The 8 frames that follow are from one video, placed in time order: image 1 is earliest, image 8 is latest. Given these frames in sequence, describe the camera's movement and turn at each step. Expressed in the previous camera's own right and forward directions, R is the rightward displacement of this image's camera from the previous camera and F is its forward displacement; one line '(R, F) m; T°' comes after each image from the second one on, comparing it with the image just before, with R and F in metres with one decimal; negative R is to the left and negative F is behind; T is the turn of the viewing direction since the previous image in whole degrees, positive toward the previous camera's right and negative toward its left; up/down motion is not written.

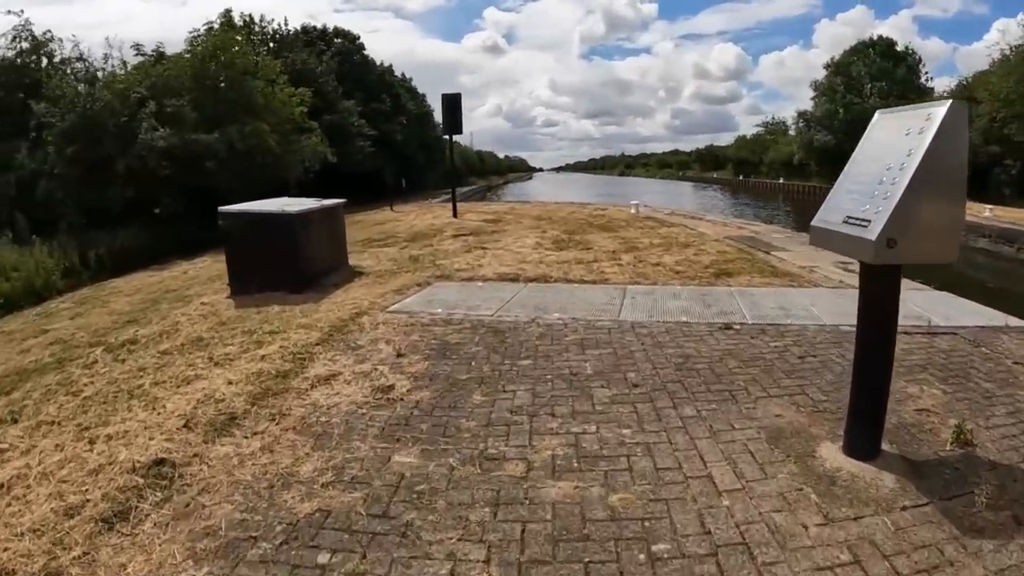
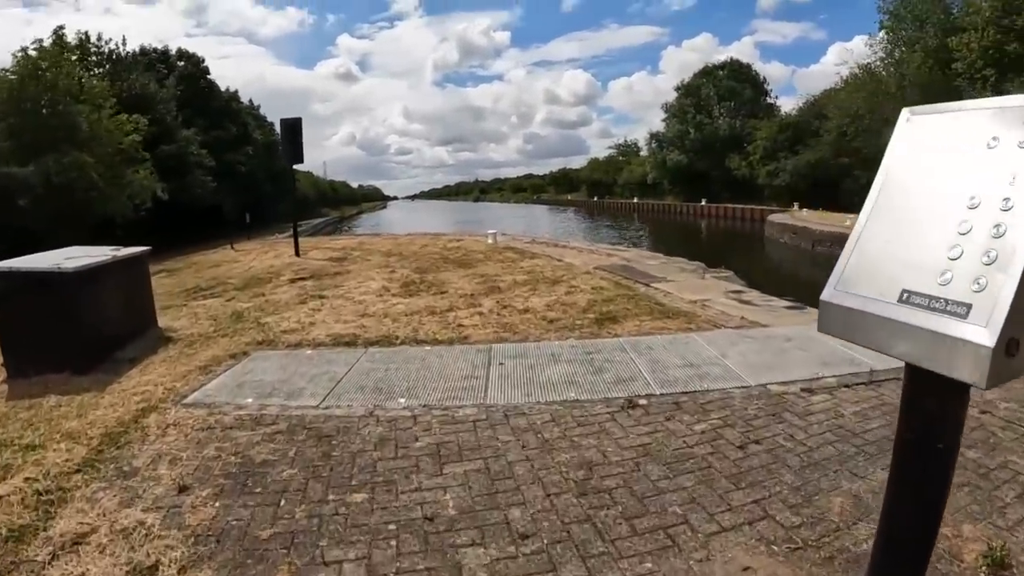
(+0.2, +1.3) m; +12°
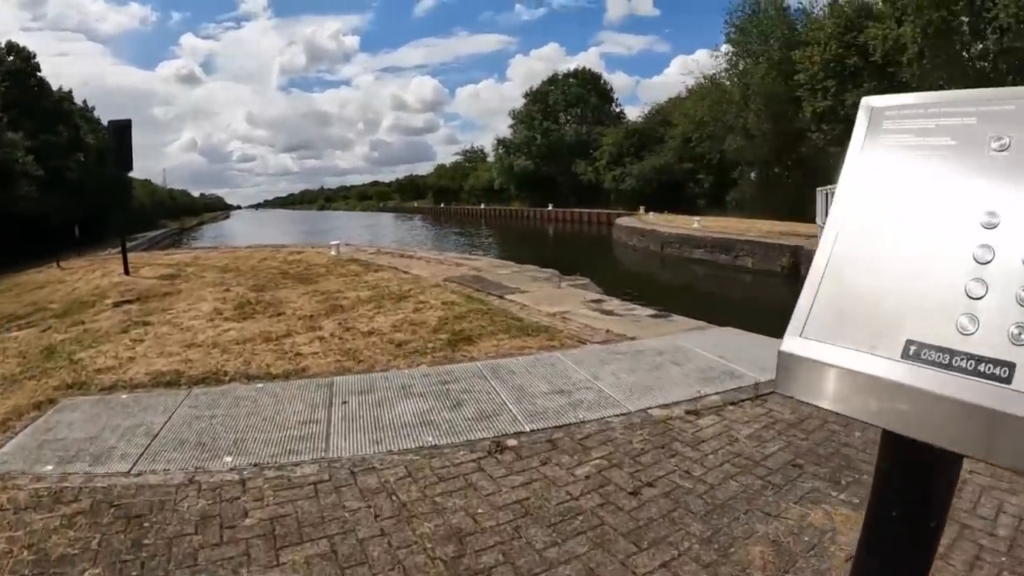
(0.0, +0.5) m; +12°
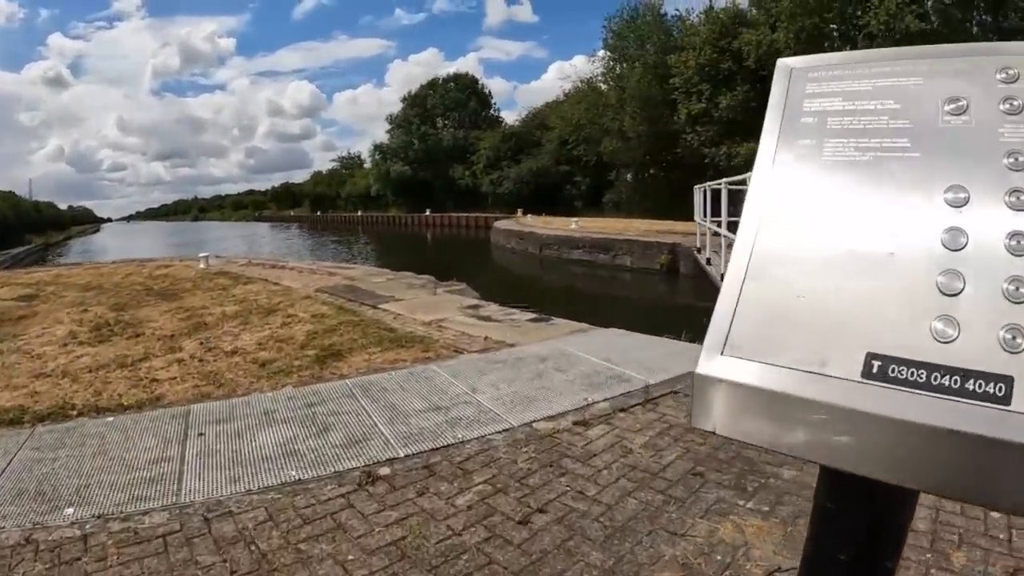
(+0.1, +0.4) m; +10°
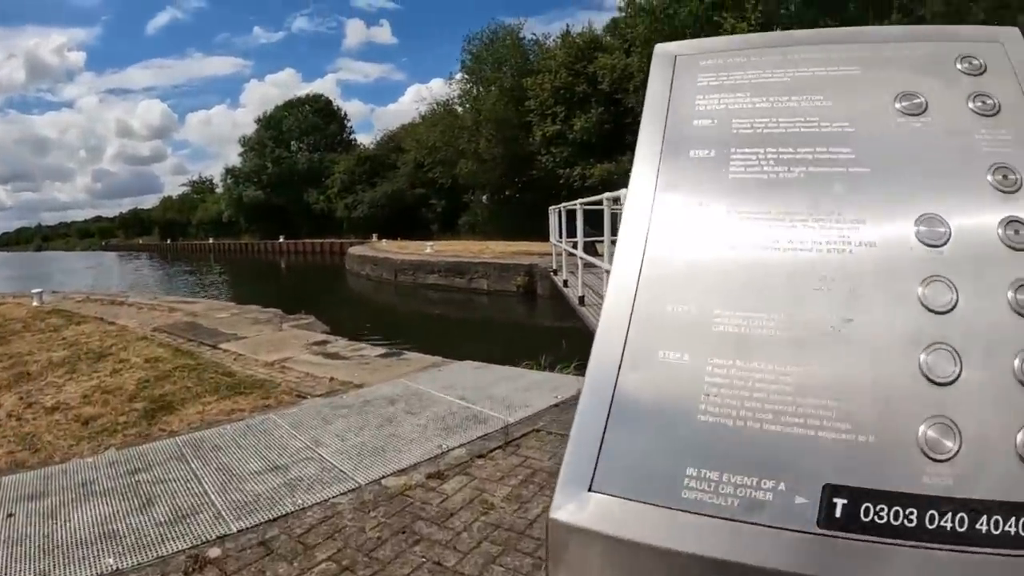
(+0.1, +0.3) m; +11°
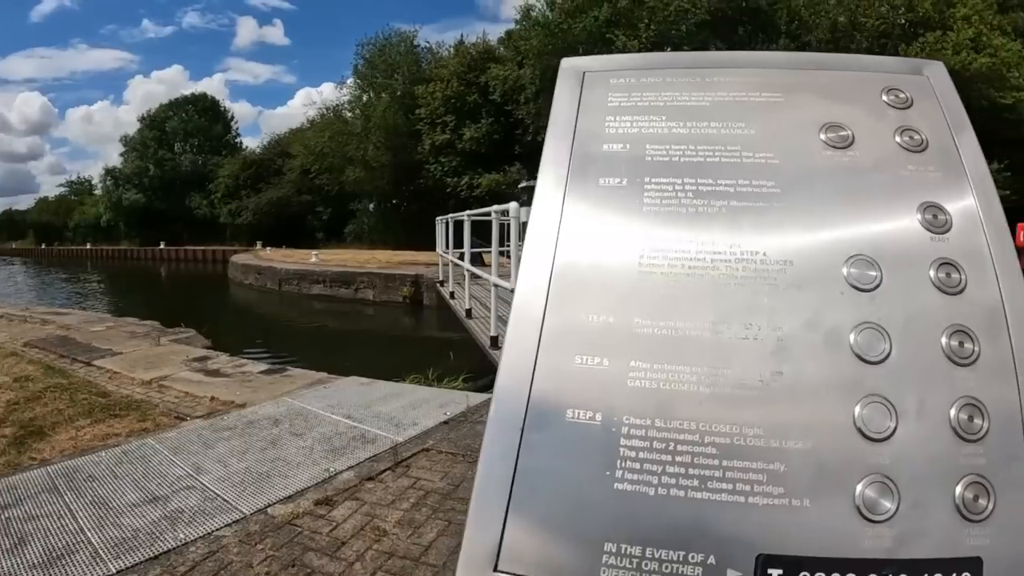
(0.0, +0.1) m; +8°
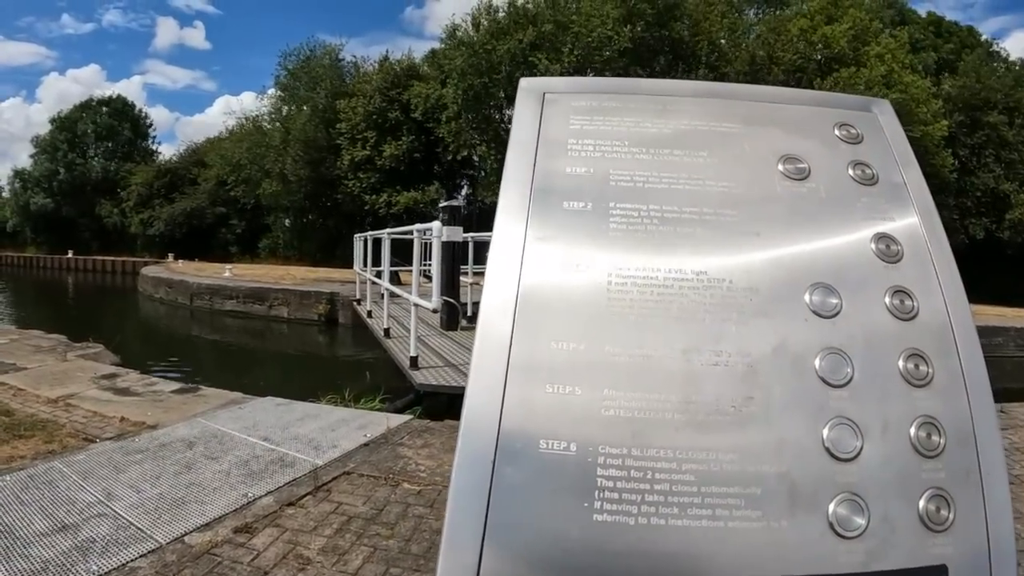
(0.0, 0.0) m; +6°
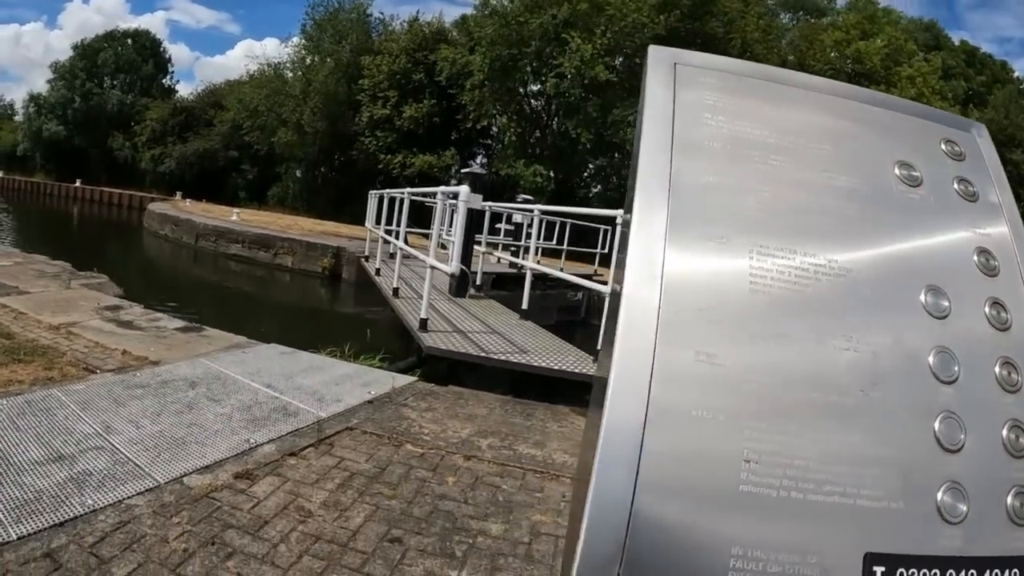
(-0.1, +0.1) m; 0°
